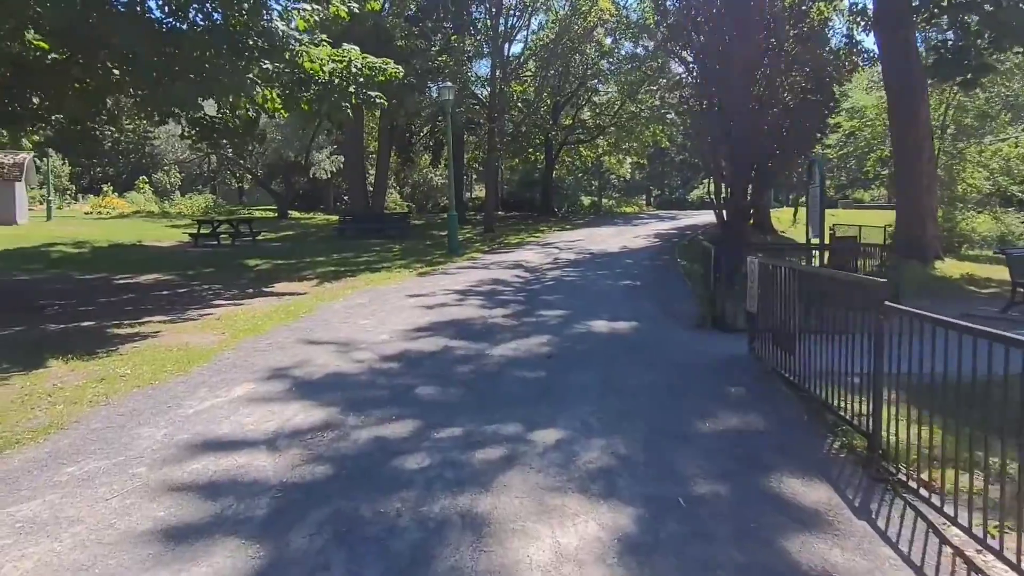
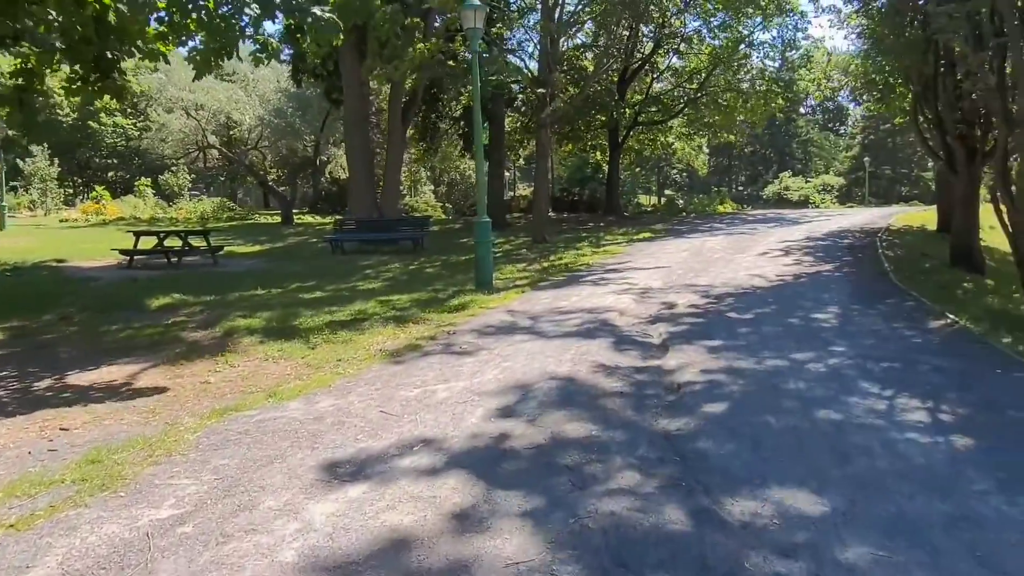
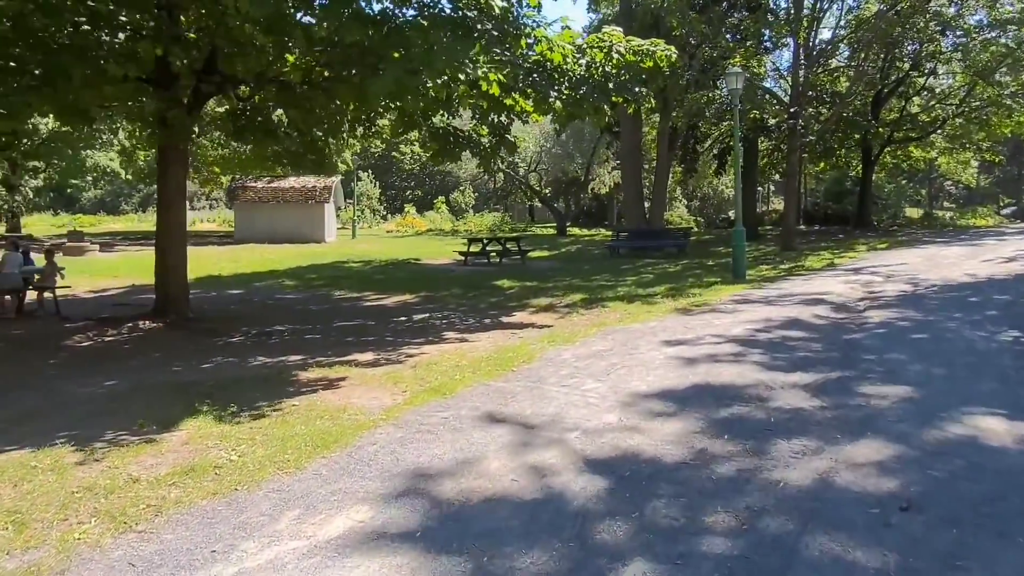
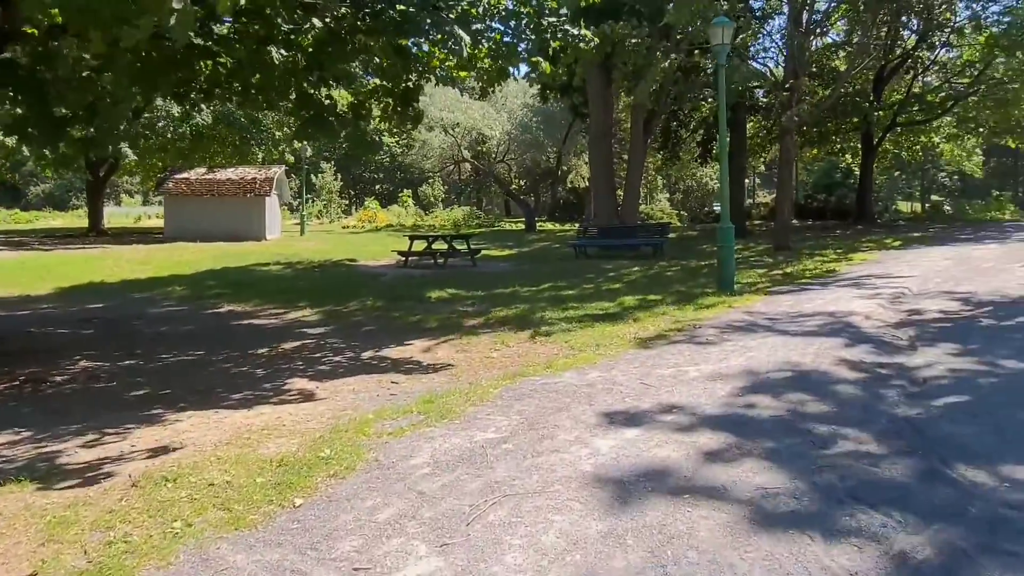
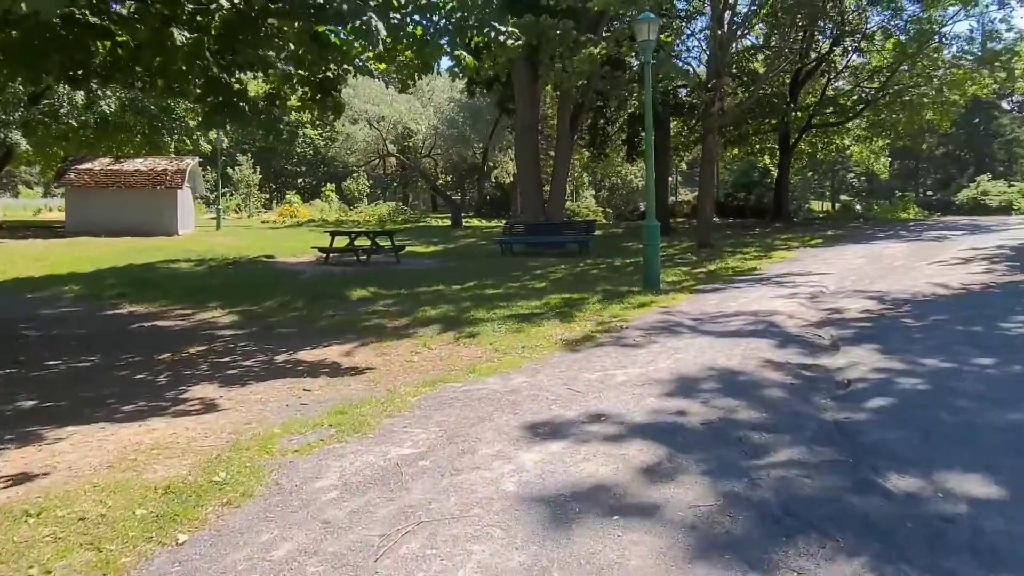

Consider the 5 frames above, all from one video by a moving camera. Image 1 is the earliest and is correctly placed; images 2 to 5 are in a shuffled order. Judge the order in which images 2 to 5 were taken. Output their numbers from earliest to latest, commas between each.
3, 4, 5, 2
